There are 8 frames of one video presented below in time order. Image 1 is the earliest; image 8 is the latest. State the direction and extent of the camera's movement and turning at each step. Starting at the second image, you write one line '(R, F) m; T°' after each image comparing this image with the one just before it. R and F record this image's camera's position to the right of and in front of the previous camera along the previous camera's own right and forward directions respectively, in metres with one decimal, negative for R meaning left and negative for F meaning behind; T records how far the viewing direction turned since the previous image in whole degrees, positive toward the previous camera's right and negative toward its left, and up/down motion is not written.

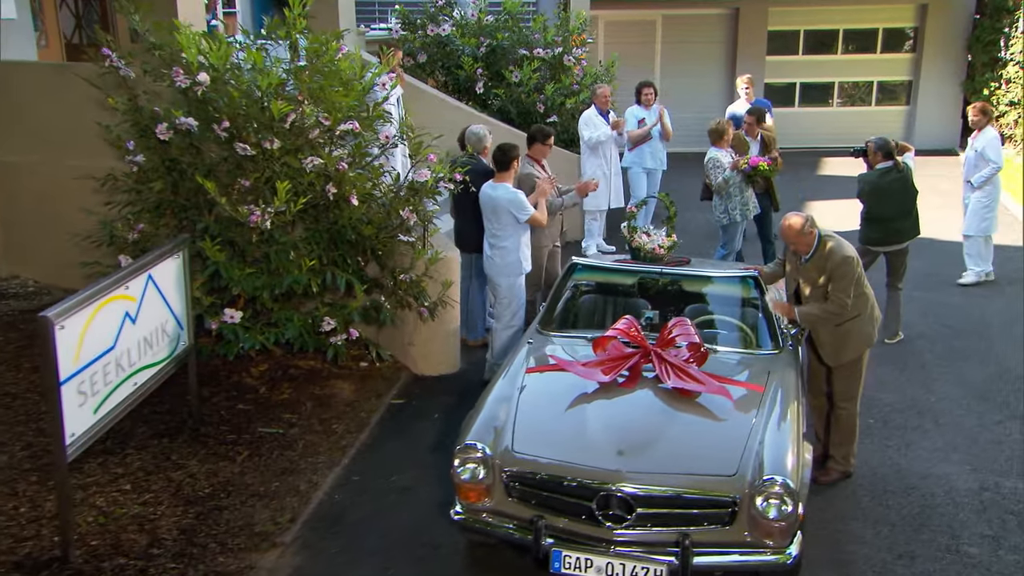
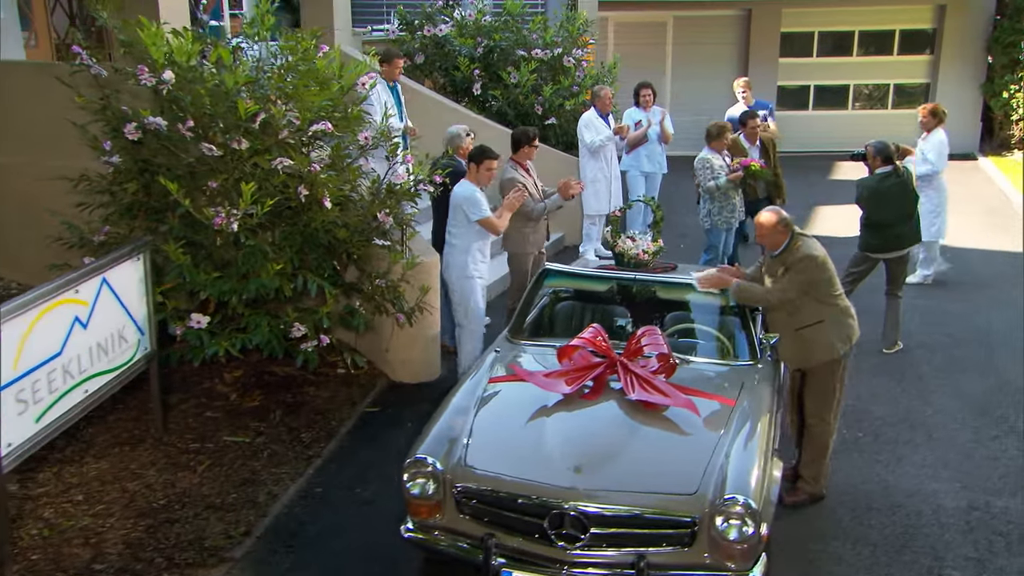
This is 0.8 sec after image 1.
(+0.3, +0.2) m; -1°
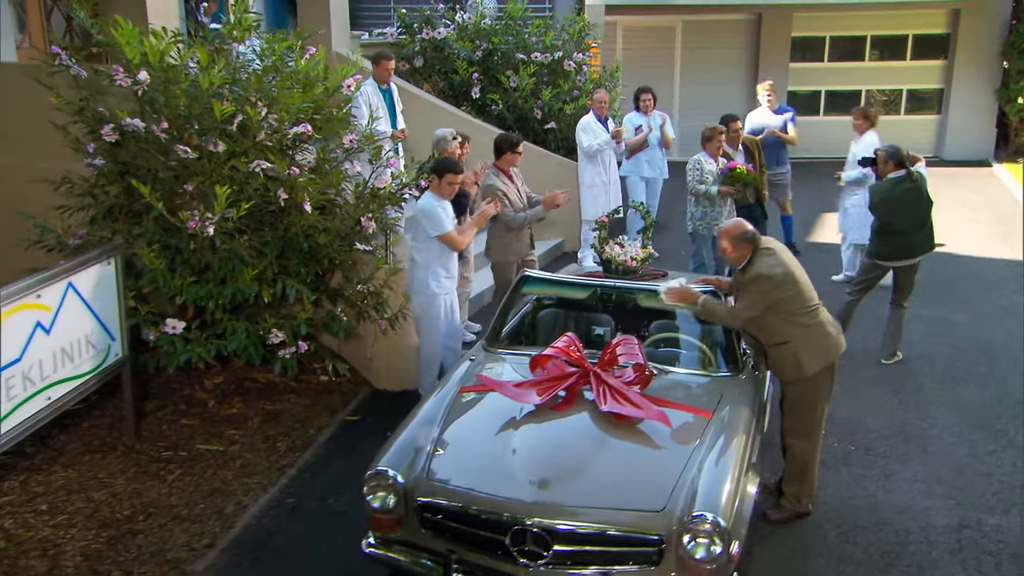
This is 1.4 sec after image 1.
(+0.2, +0.1) m; -1°
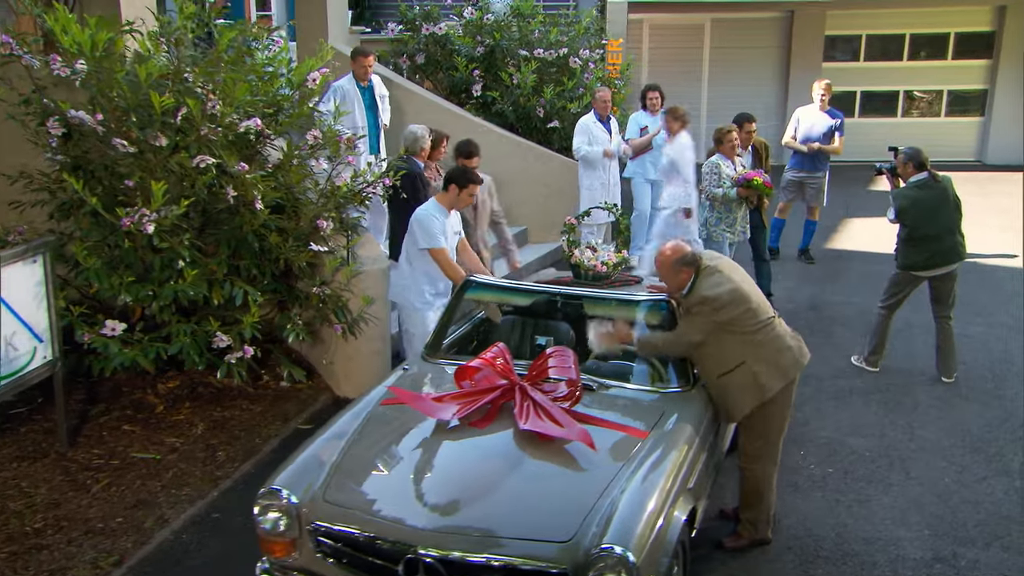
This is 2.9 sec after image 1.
(+0.5, +0.4) m; -3°
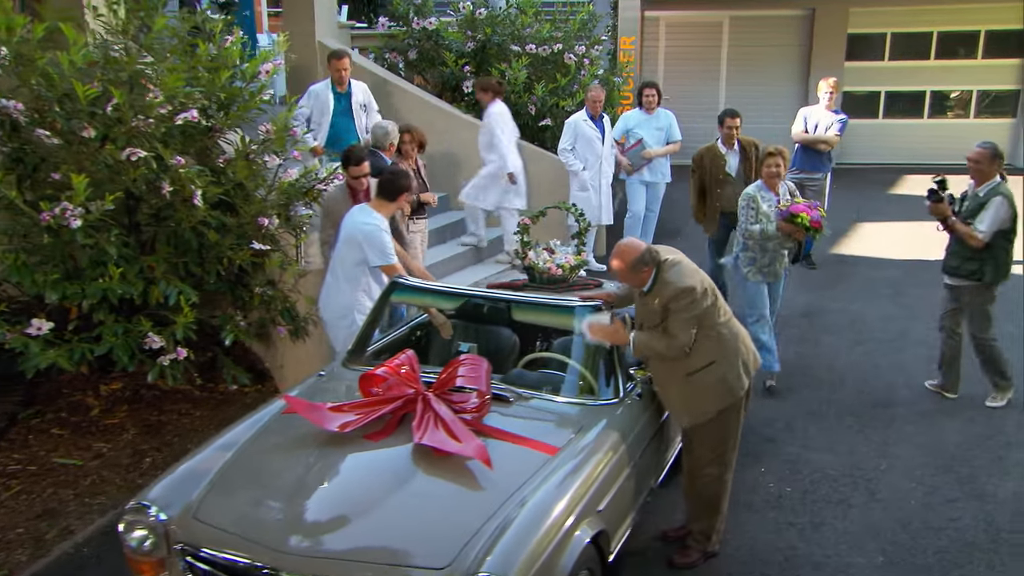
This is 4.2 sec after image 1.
(+0.5, +0.3) m; -2°
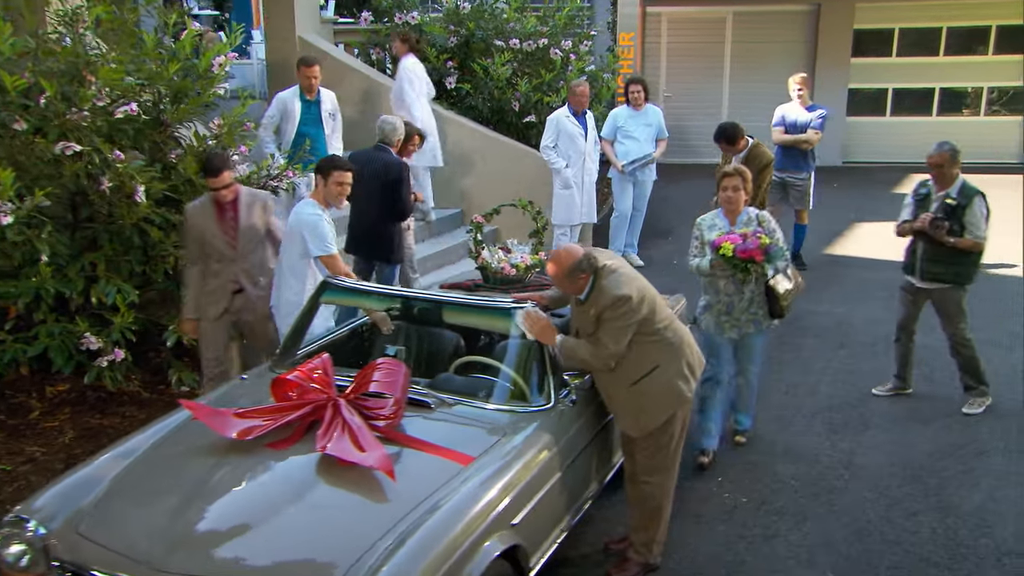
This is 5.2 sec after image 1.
(+0.4, +0.2) m; -1°
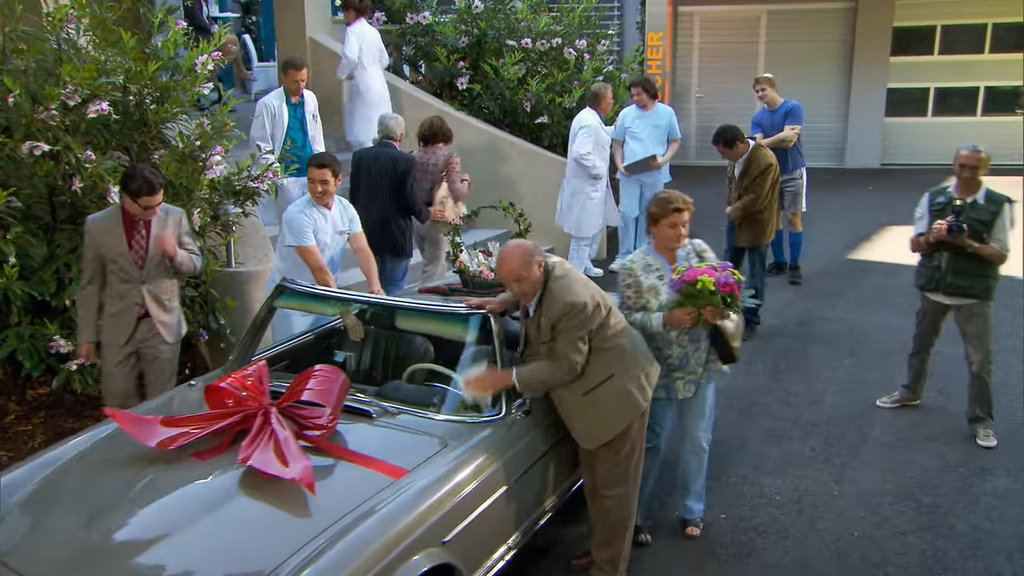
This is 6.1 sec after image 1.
(+0.4, +0.2) m; -3°
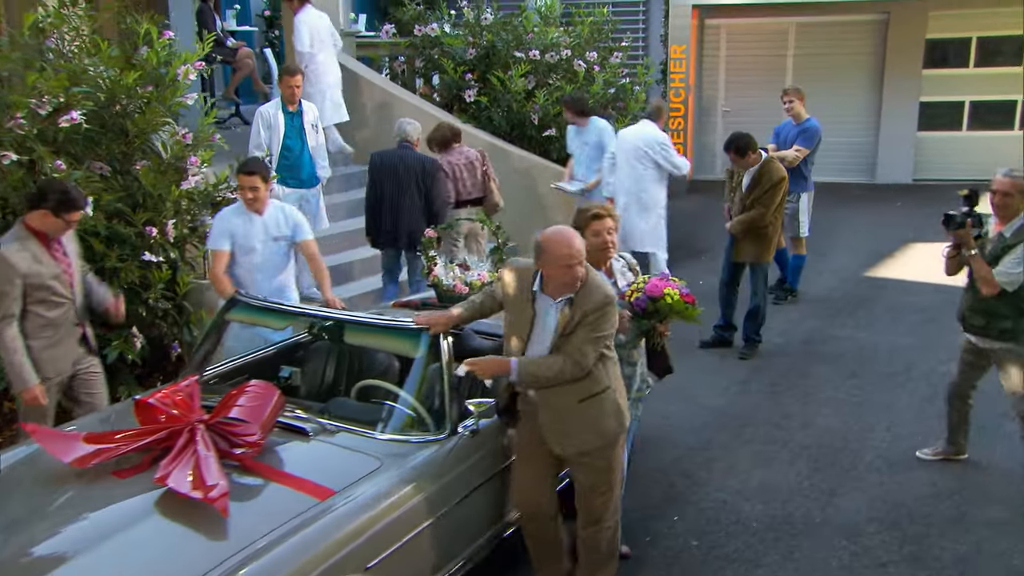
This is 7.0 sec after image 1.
(+0.3, +0.2) m; -2°
